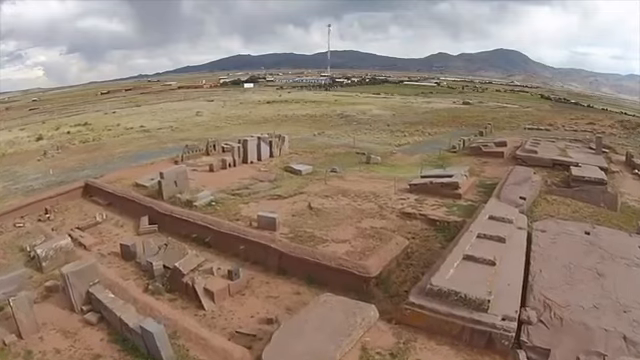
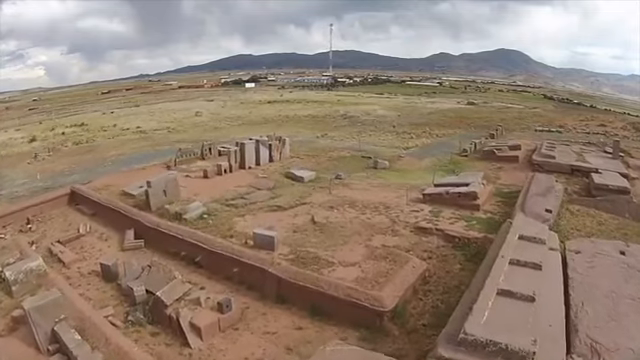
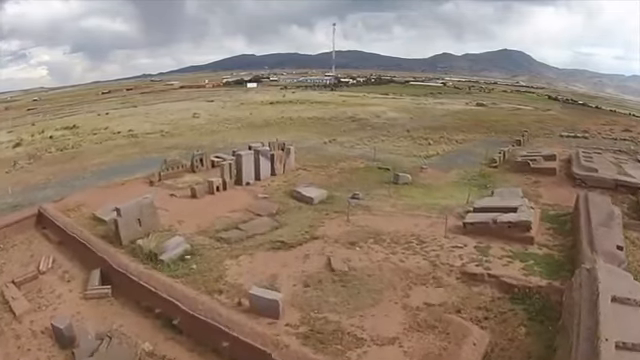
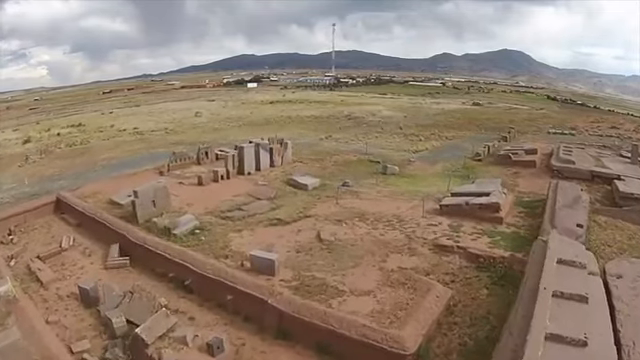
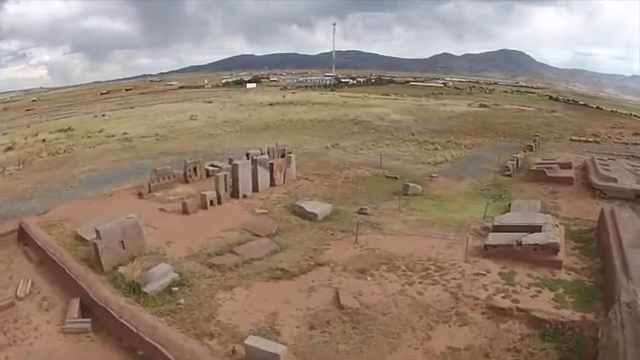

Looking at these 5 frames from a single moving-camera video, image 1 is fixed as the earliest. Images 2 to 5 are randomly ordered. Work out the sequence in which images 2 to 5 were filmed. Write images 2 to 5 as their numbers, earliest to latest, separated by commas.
2, 4, 3, 5
